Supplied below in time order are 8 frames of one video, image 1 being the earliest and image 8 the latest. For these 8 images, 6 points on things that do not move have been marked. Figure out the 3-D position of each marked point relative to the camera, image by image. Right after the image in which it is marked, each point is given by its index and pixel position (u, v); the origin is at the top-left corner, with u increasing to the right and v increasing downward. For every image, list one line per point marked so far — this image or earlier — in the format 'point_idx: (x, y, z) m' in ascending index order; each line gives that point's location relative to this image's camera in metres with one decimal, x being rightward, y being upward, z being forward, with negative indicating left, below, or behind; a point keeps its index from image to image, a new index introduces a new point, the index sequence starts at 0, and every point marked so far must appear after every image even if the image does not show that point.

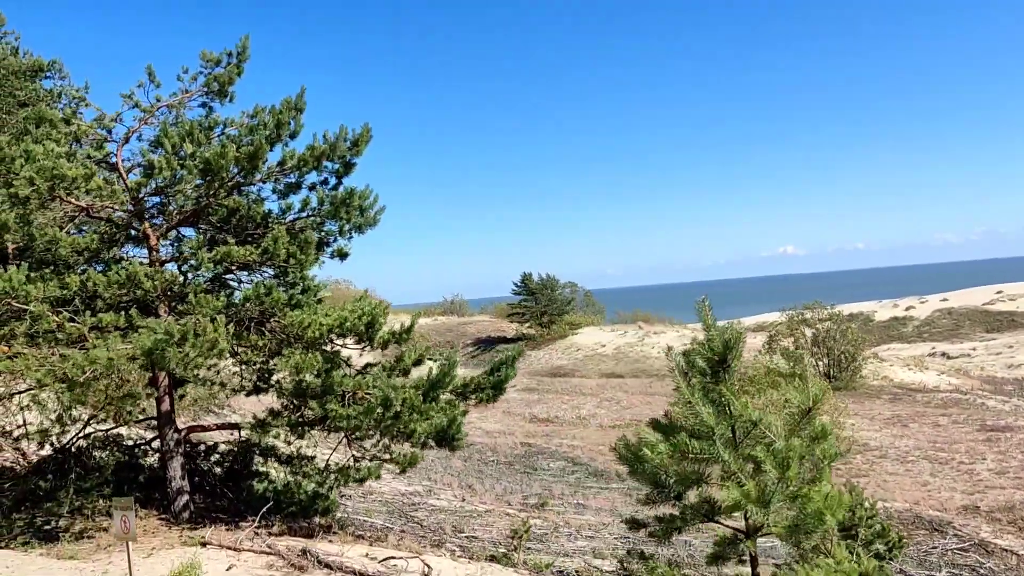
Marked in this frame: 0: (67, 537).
0: (-5.5, -3.1, +8.1) m
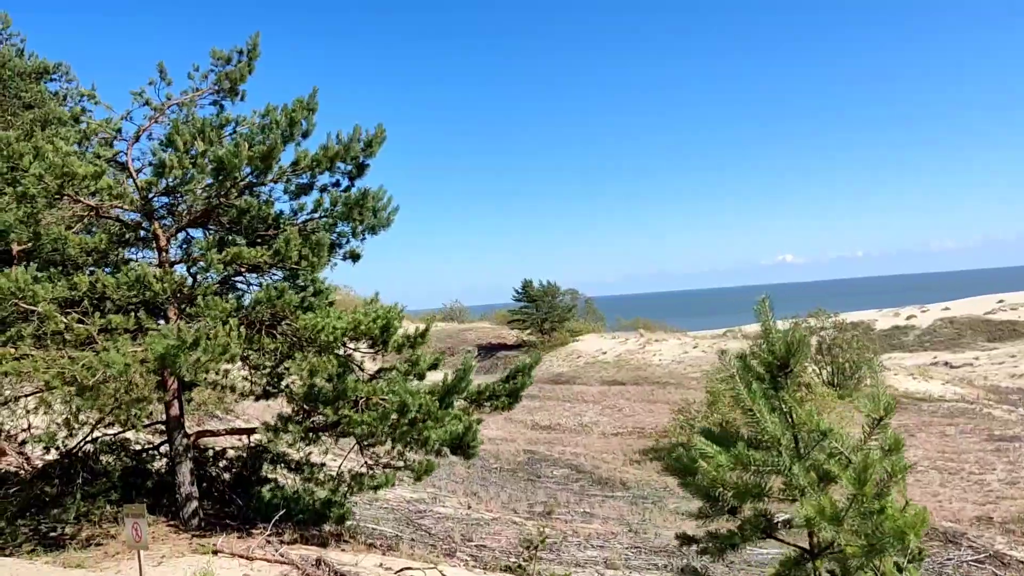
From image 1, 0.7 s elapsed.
0: (-5.3, -3.1, +7.9) m
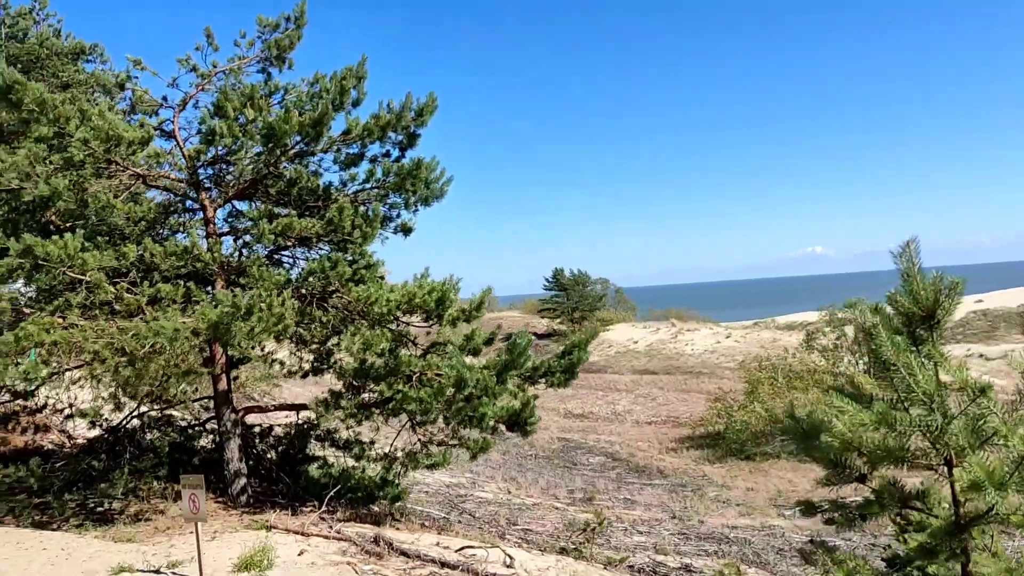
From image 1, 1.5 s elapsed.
0: (-4.6, -2.7, +7.7) m
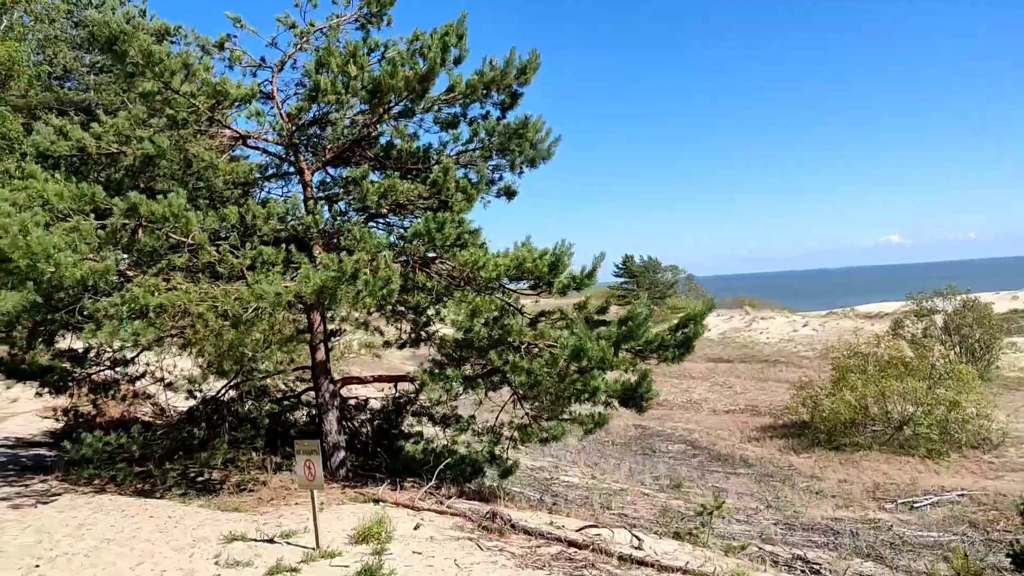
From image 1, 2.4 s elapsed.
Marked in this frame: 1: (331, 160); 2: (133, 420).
0: (-3.3, -2.3, +7.6) m
1: (-2.4, +1.7, +8.5) m
2: (-5.5, -1.9, +9.6) m
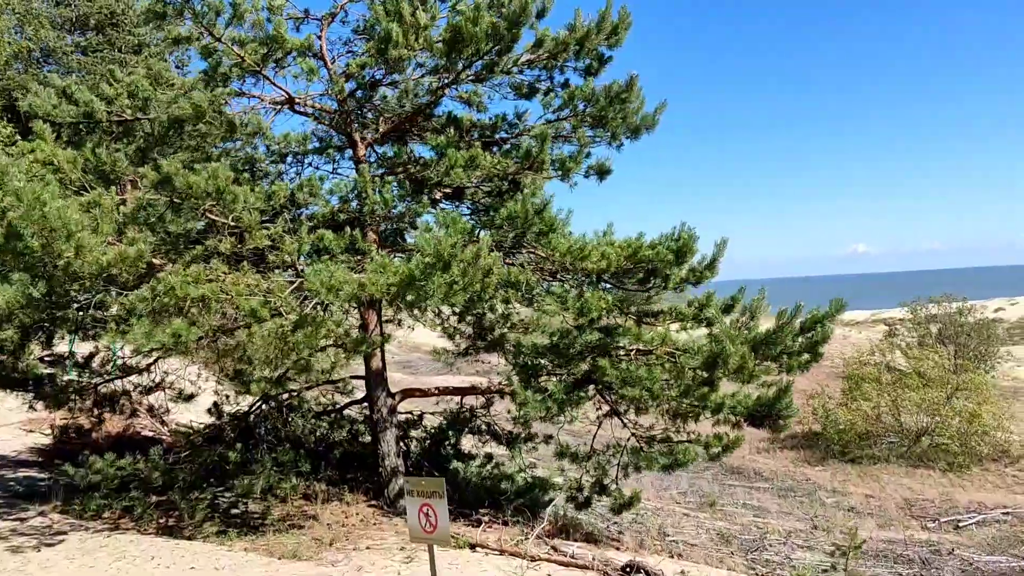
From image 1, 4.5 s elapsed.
0: (-2.3, -2.3, +6.2) m
1: (-1.4, +1.7, +7.2) m
2: (-4.6, -1.8, +8.1) m
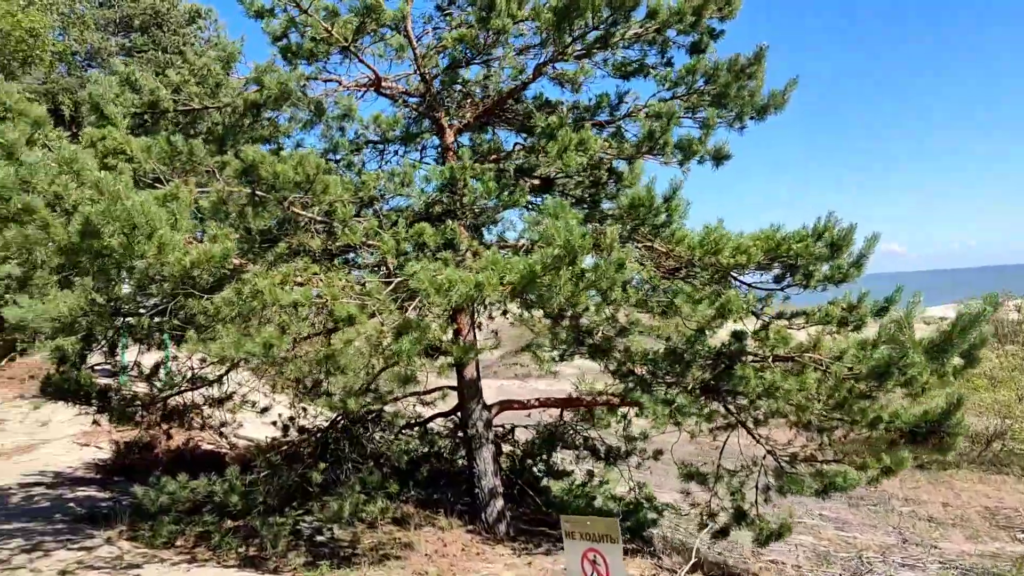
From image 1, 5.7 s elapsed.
0: (-1.2, -2.3, +5.5) m
1: (-0.3, +1.7, +6.5) m
2: (-3.5, -1.9, +7.5) m
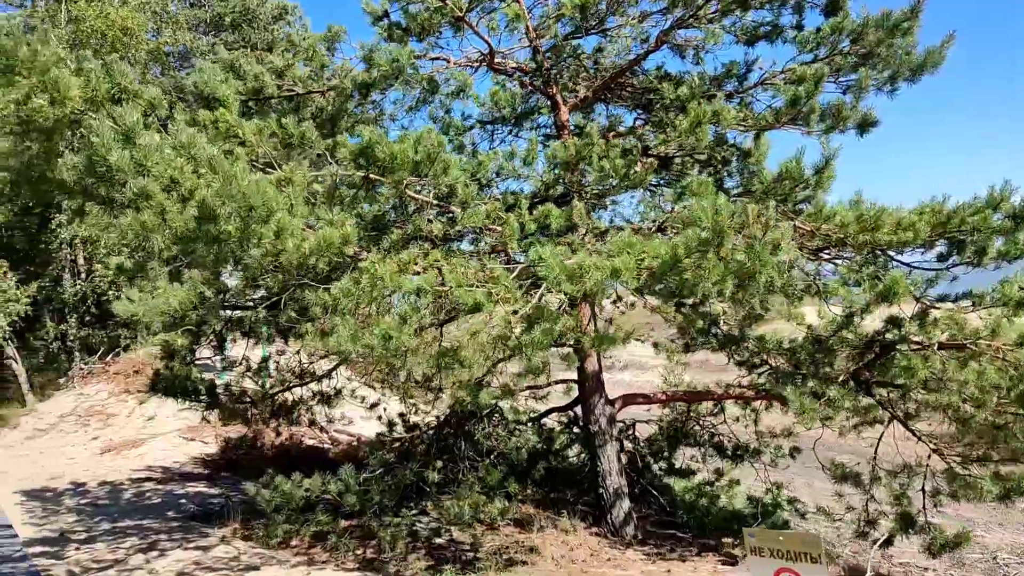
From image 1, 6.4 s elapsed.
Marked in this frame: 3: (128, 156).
0: (-0.2, -2.2, +5.2) m
1: (+0.7, +1.8, +6.0) m
2: (-2.2, -1.8, +7.3) m
3: (-2.3, +0.8, +3.9) m
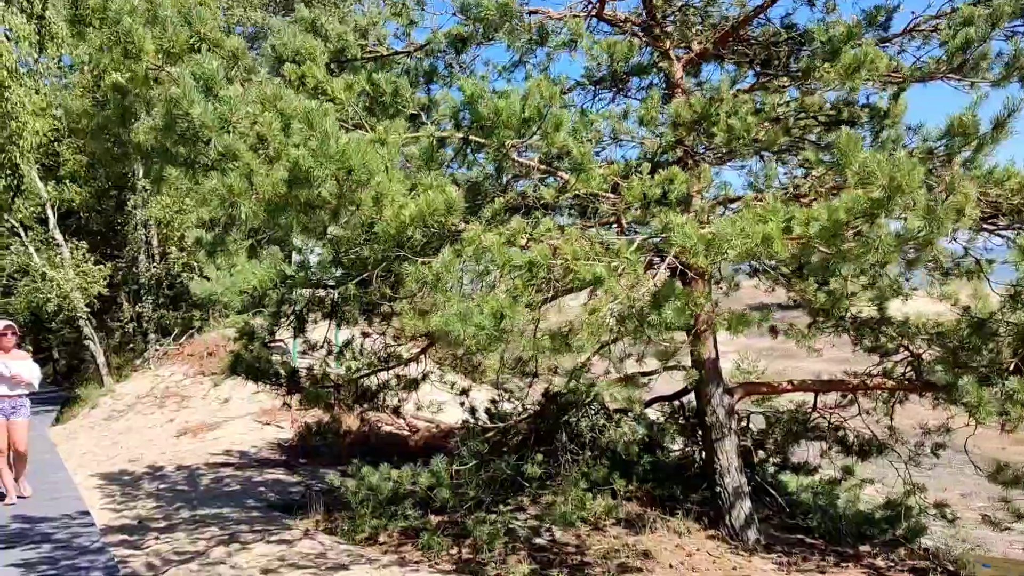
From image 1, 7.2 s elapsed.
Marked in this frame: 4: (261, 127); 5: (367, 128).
0: (+0.6, -2.0, +4.6) m
1: (+1.6, +2.0, +5.3) m
2: (-1.3, -1.6, +6.9) m
3: (-1.6, +0.9, +3.5) m
4: (-1.4, +0.9, +3.6) m
5: (-0.9, +1.0, +4.2) m
